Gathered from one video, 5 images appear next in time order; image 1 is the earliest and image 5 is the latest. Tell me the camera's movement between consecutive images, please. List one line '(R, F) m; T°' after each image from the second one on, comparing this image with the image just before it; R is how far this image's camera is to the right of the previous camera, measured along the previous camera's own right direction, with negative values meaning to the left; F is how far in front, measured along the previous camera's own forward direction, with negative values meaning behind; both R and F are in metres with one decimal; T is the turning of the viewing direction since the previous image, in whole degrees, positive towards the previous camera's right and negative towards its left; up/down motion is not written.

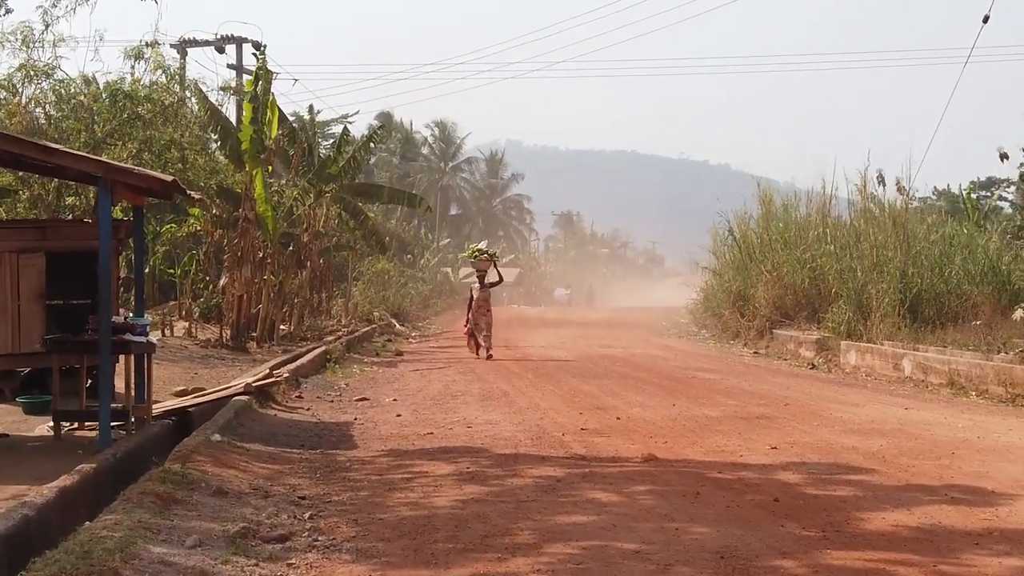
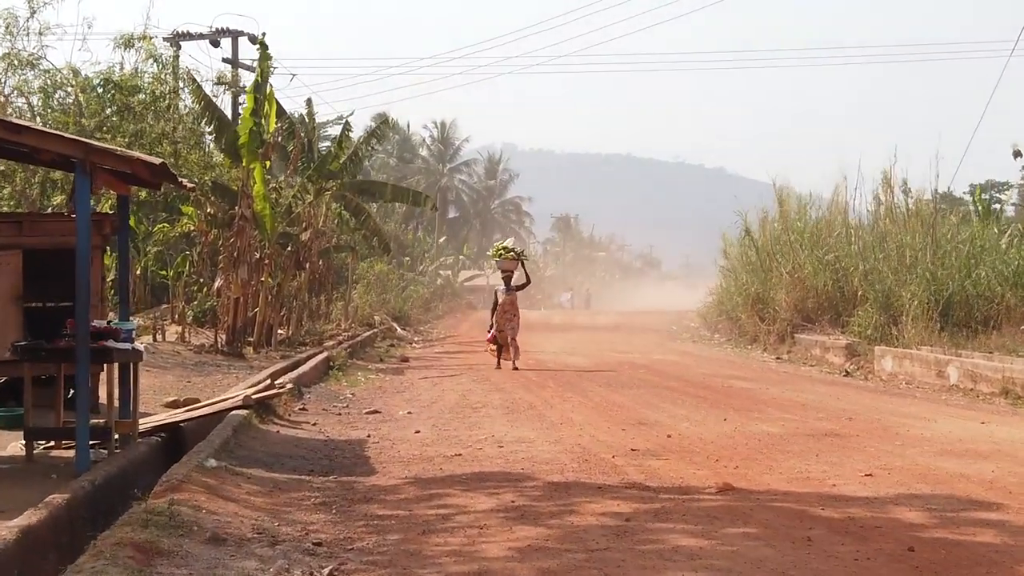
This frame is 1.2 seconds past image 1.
(-0.3, +0.9) m; 0°
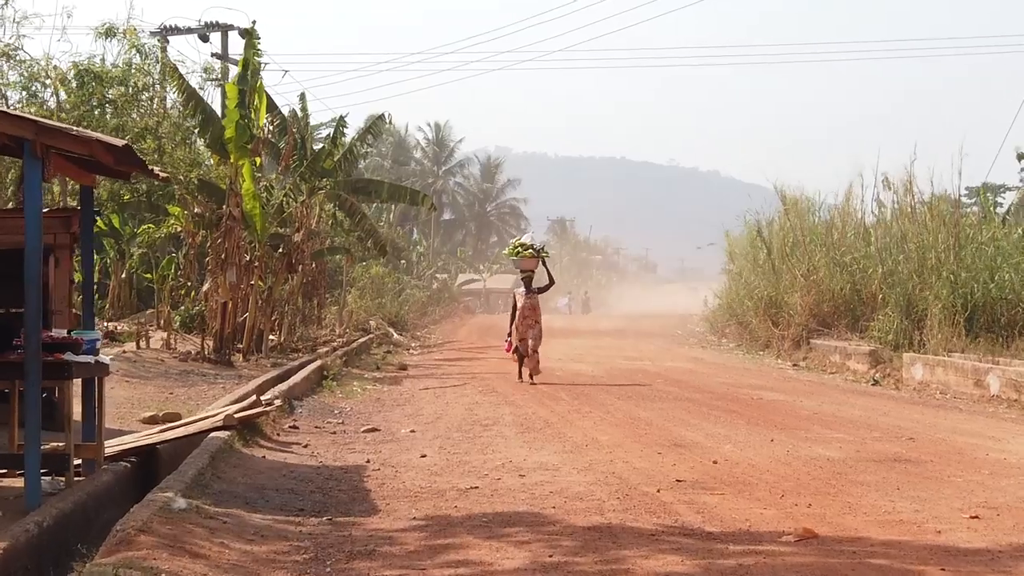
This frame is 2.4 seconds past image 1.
(-0.2, +0.9) m; 0°
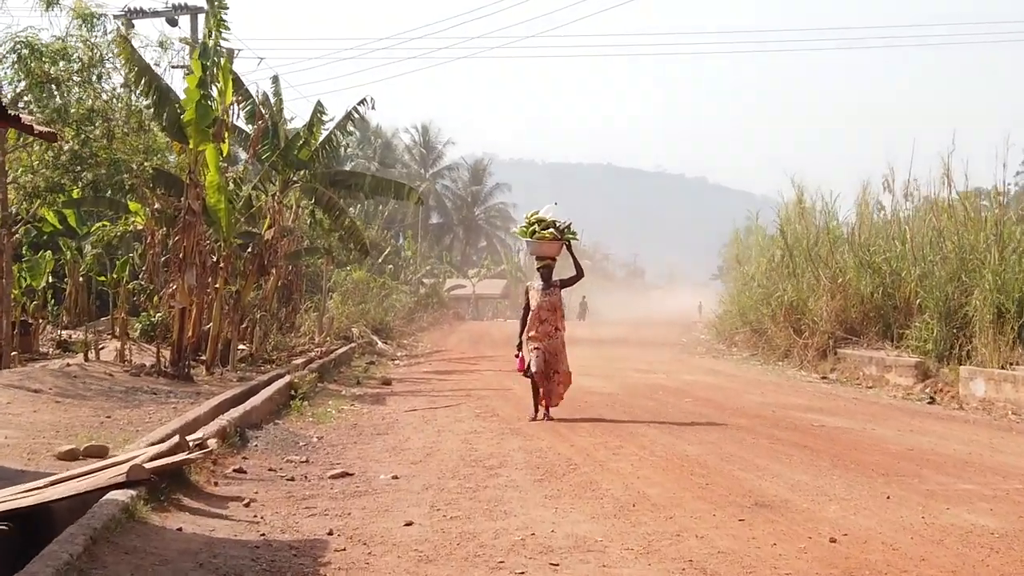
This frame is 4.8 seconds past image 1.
(-0.2, +1.9) m; +1°
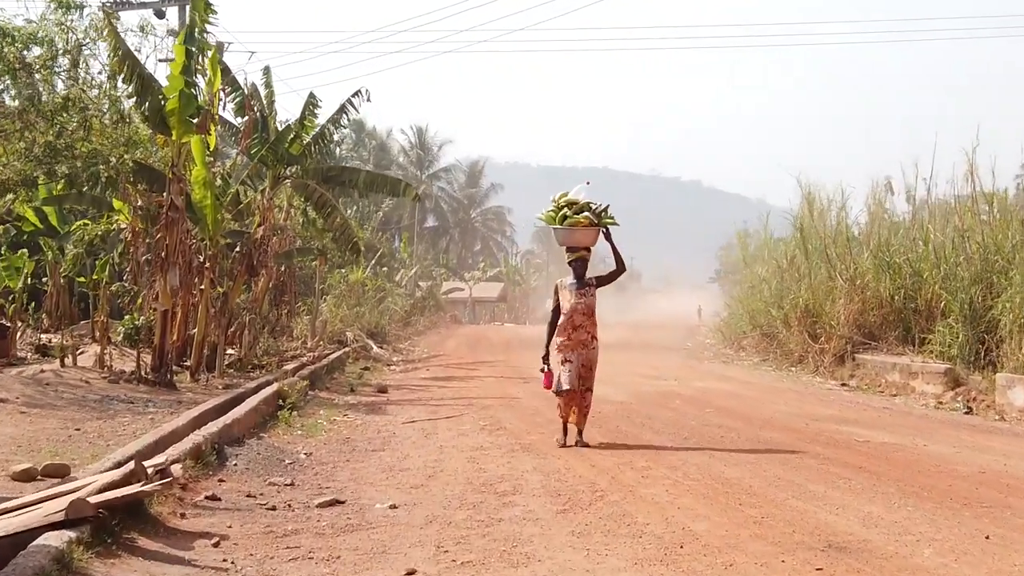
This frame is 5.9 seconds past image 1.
(-0.1, +0.8) m; 0°
